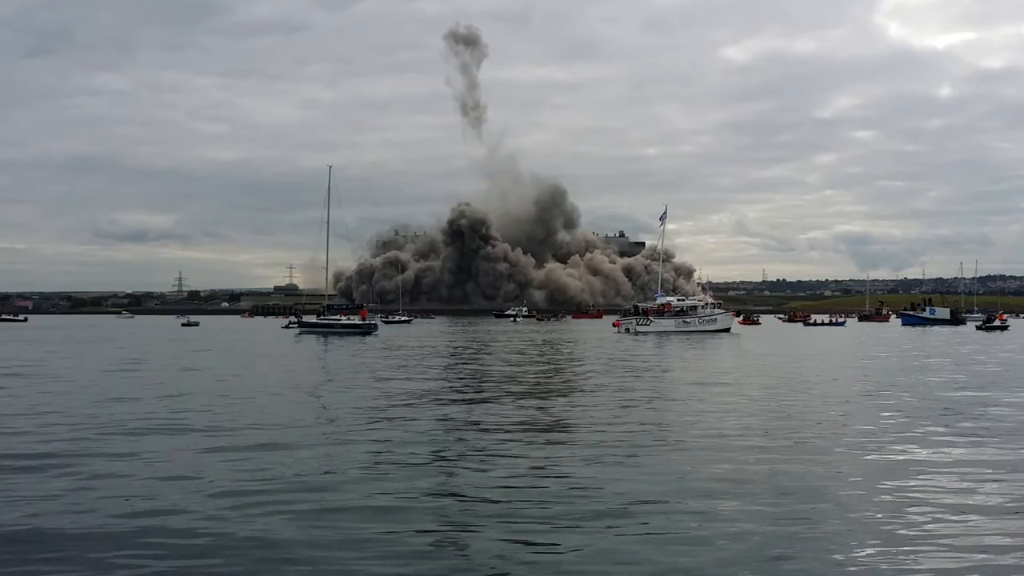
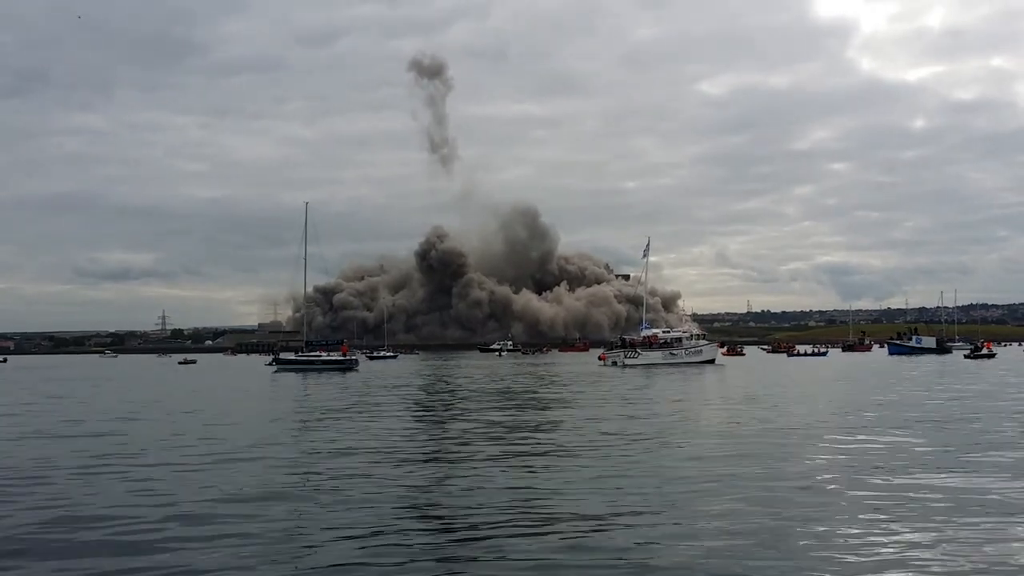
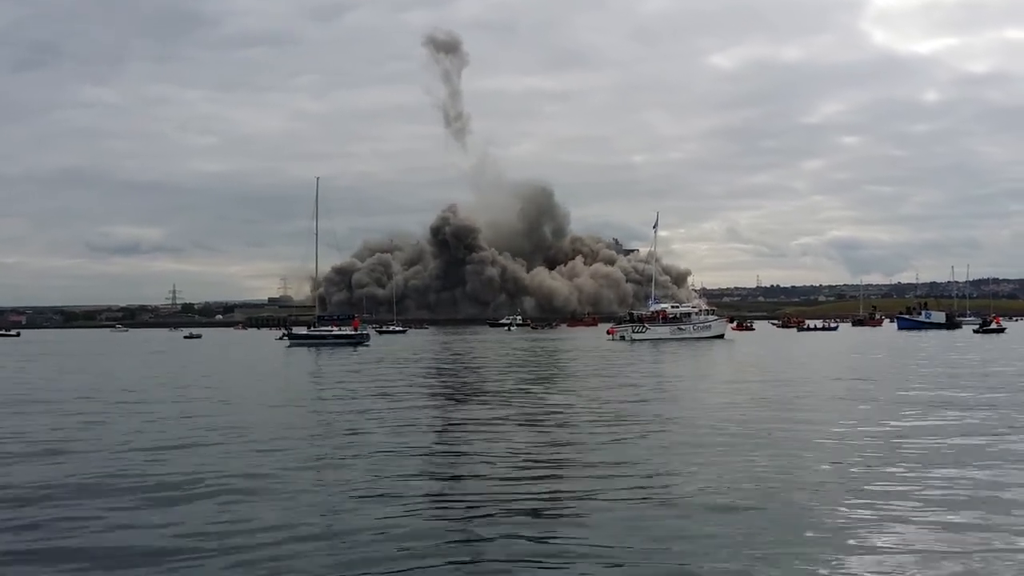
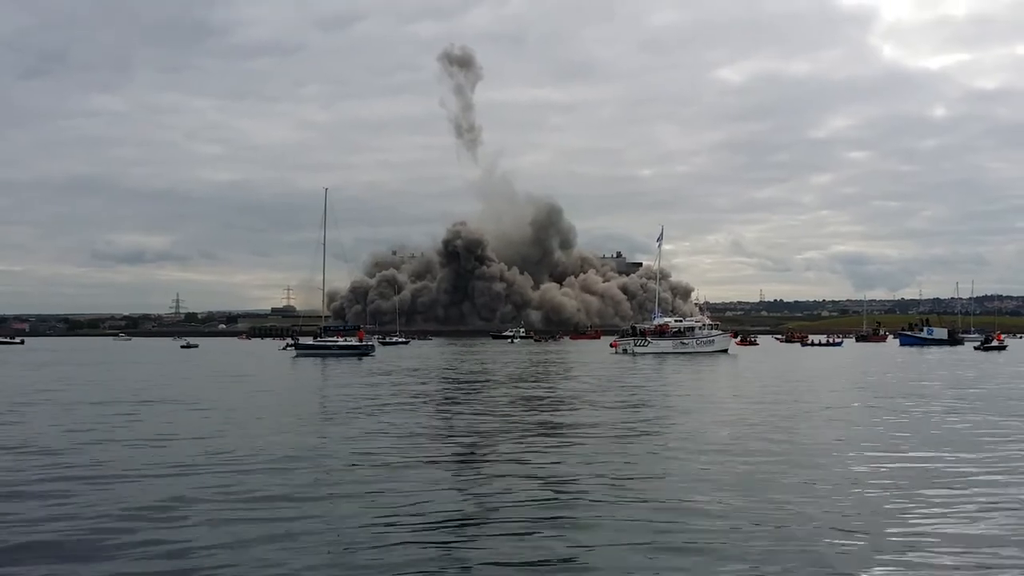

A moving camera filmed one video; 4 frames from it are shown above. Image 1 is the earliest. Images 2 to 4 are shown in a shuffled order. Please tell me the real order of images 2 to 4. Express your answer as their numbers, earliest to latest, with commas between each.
4, 3, 2
